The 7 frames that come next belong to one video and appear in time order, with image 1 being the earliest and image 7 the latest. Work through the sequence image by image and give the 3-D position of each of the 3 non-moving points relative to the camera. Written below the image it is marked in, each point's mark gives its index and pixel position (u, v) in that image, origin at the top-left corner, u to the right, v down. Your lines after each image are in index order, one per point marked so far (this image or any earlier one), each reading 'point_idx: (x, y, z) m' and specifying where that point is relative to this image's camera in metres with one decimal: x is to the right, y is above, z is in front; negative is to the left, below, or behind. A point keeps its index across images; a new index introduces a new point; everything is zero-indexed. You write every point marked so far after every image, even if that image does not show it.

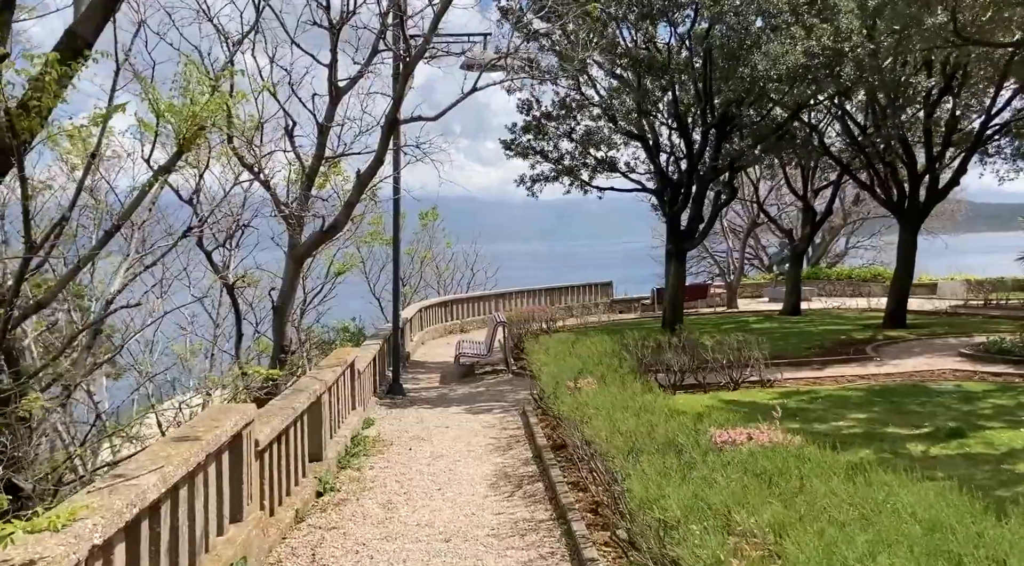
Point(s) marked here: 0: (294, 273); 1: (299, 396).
0: (-2.4, +0.1, +11.1) m
1: (-1.8, -0.9, +8.3) m
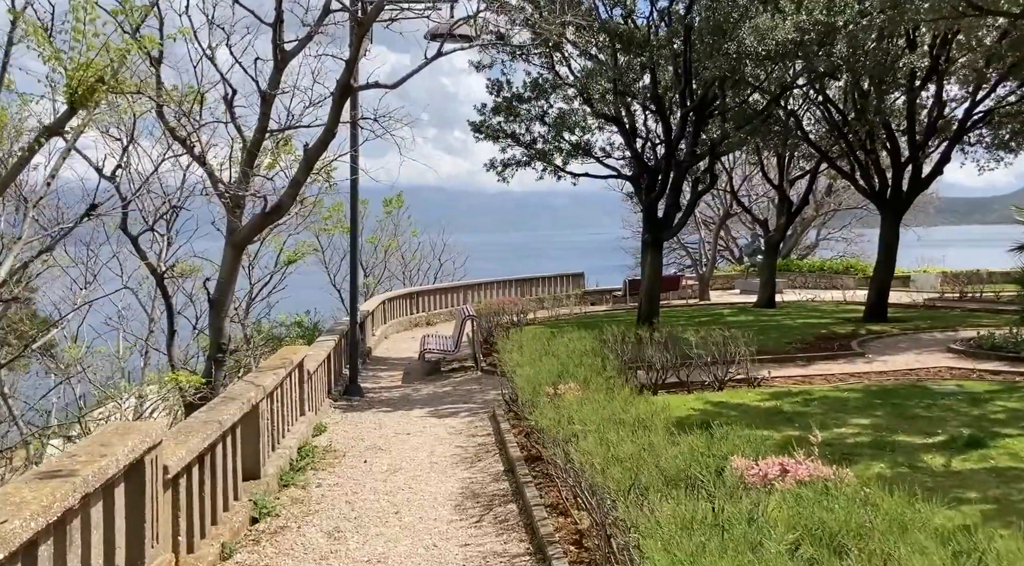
0: (-2.7, +0.2, +9.8) m
1: (-2.0, -0.9, +7.1) m
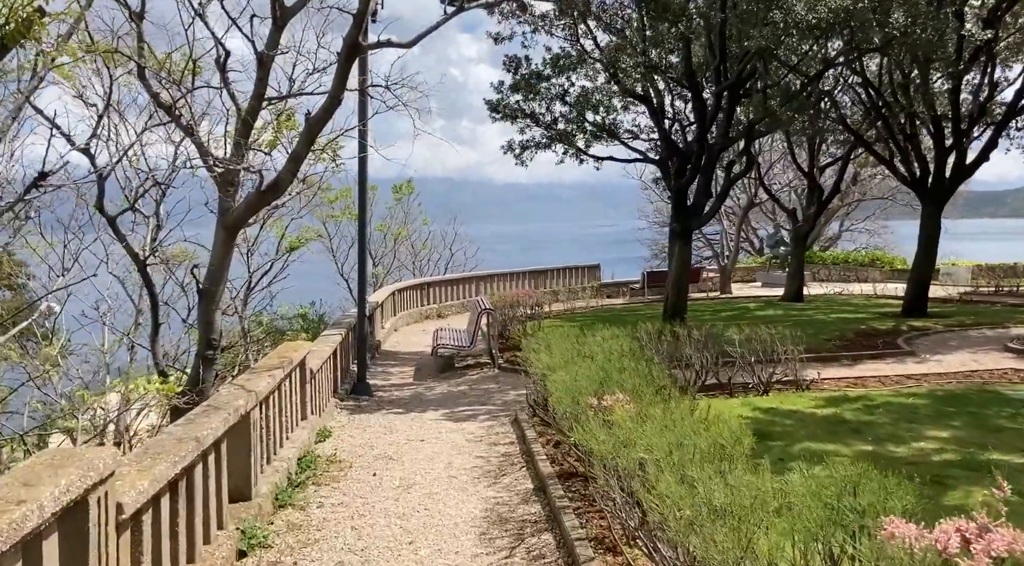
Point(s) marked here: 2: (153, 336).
0: (-2.5, +0.3, +8.7) m
1: (-1.8, -0.8, +5.9) m
2: (-3.3, -0.5, +9.2) m
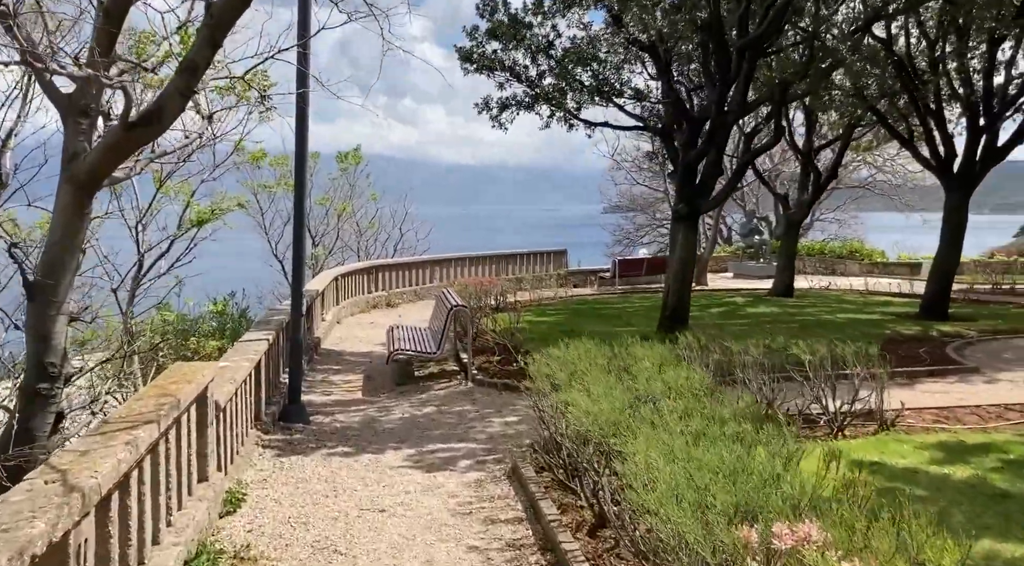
0: (-2.4, +0.4, +5.4) m
1: (-1.5, -0.8, +2.7) m
2: (-3.2, -0.4, +5.9) m
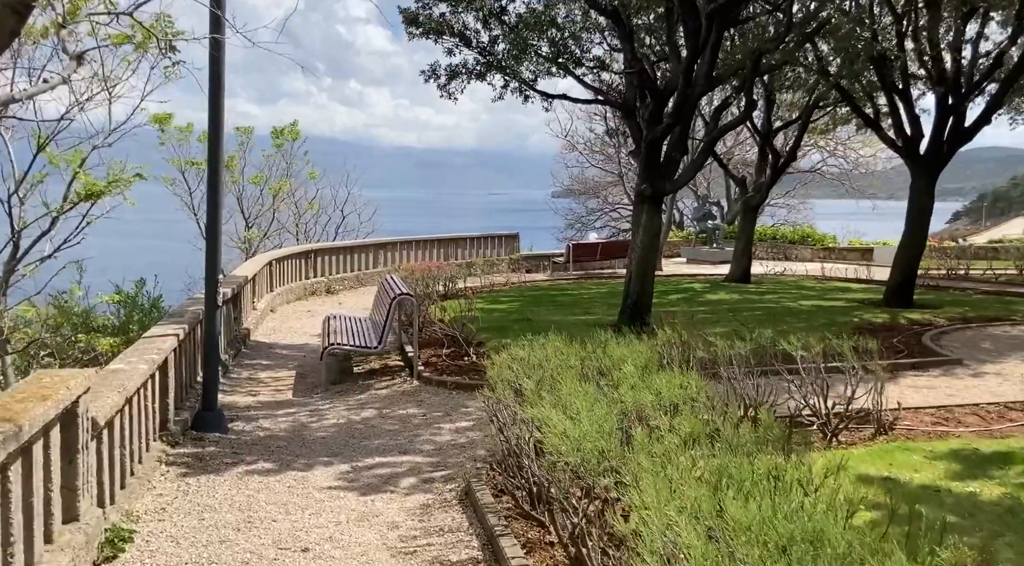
0: (-2.5, +0.4, +4.1) m
1: (-1.5, -0.8, +1.4) m
2: (-3.4, -0.4, +4.5) m
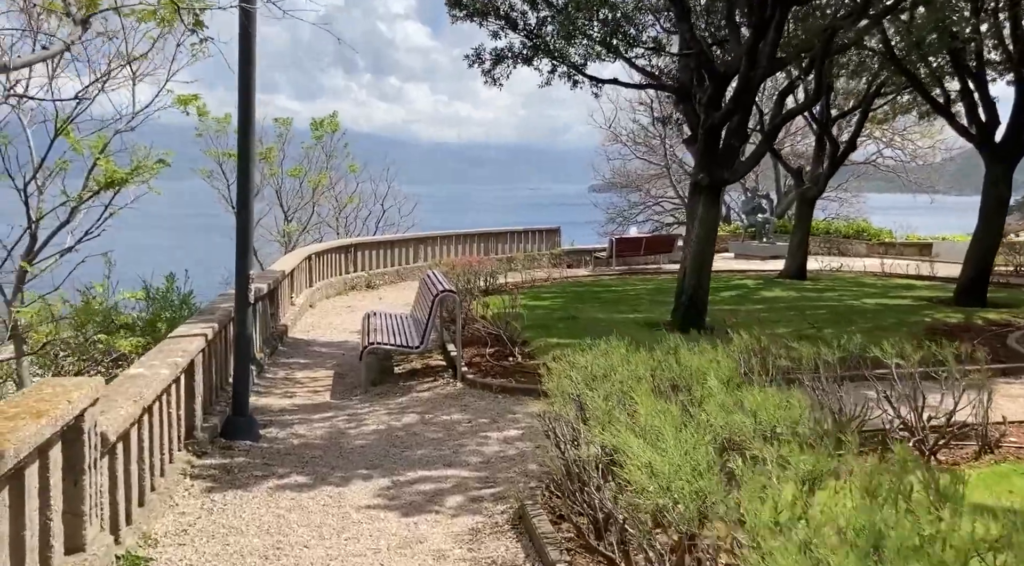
0: (-2.3, +0.4, +3.5) m
1: (-1.4, -0.8, +0.8) m
2: (-3.2, -0.3, +3.9) m
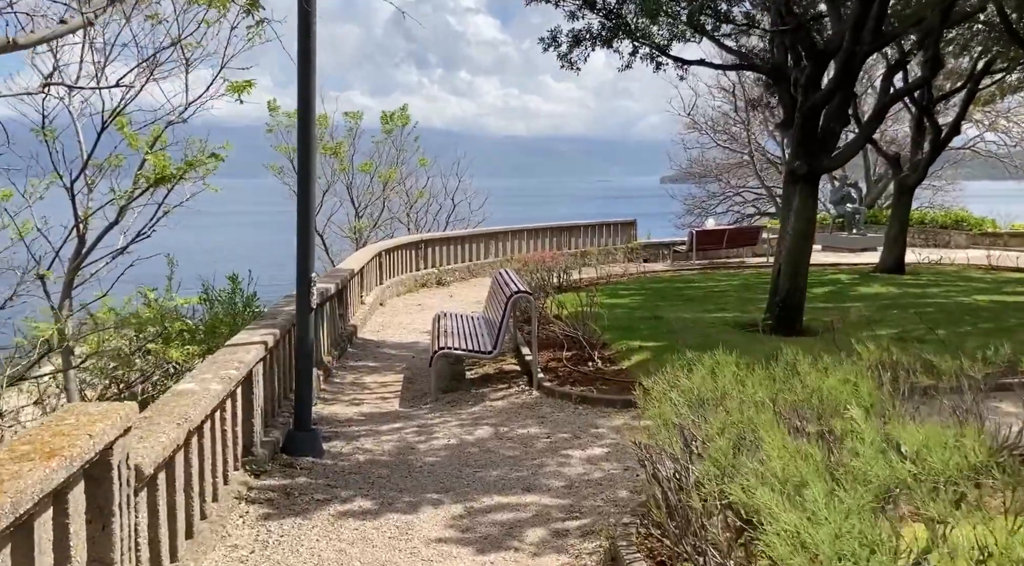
0: (-2.0, +0.4, +2.9) m
1: (-1.3, -0.9, +0.2) m
2: (-2.8, -0.4, +3.4) m
